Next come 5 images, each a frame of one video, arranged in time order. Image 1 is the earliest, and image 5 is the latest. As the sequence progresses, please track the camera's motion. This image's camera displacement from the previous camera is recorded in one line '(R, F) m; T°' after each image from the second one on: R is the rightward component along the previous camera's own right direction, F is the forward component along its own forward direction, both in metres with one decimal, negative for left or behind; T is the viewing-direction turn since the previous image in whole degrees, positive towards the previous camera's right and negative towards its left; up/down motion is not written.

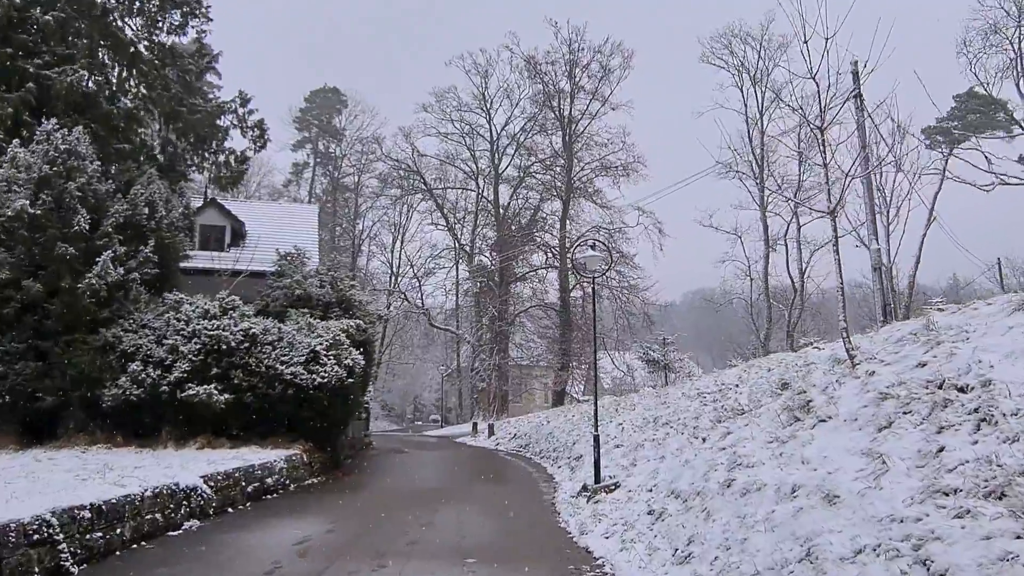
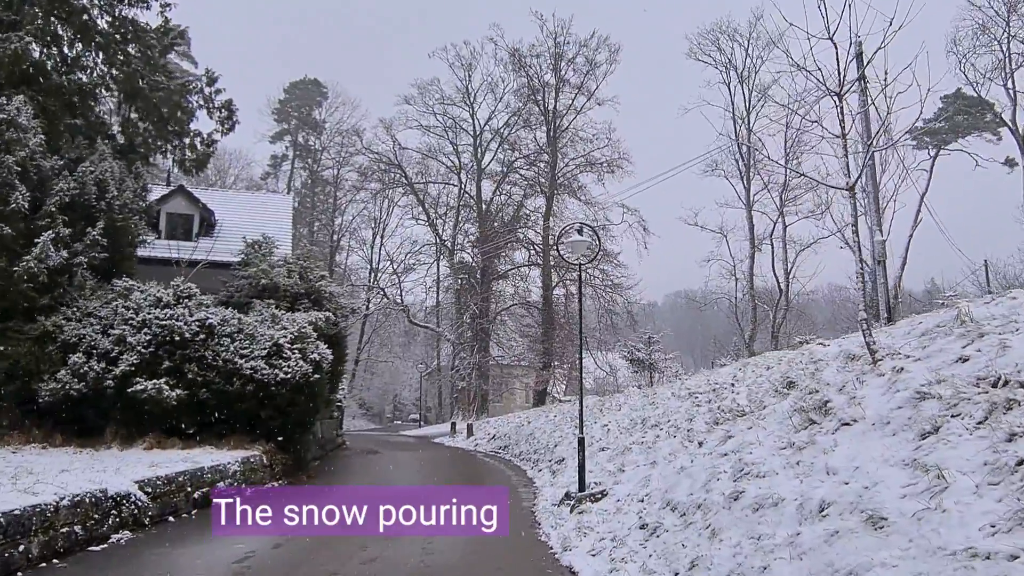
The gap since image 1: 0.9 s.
(+0.1, +1.0) m; +1°
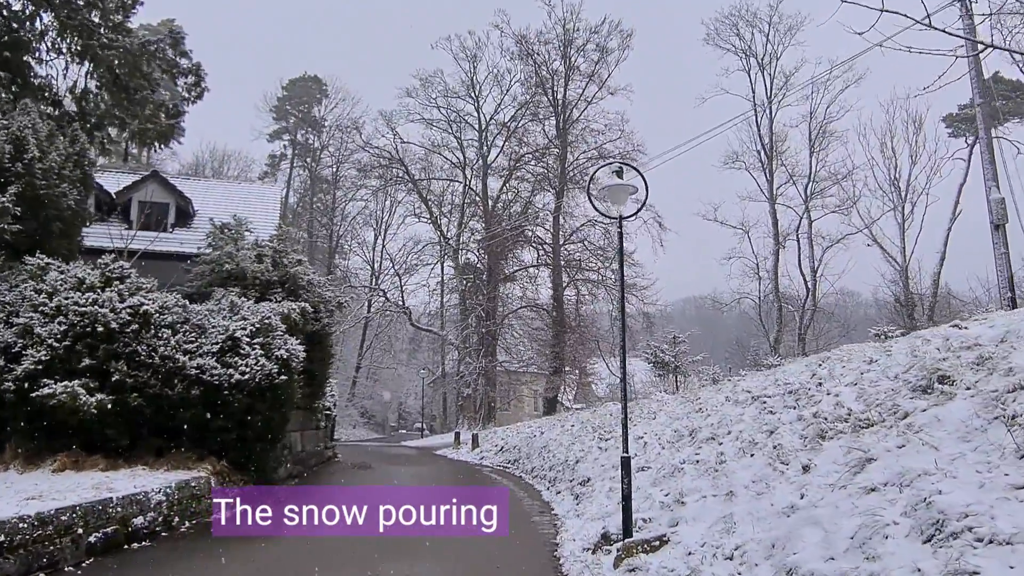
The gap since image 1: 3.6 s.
(-0.1, +2.9) m; -1°
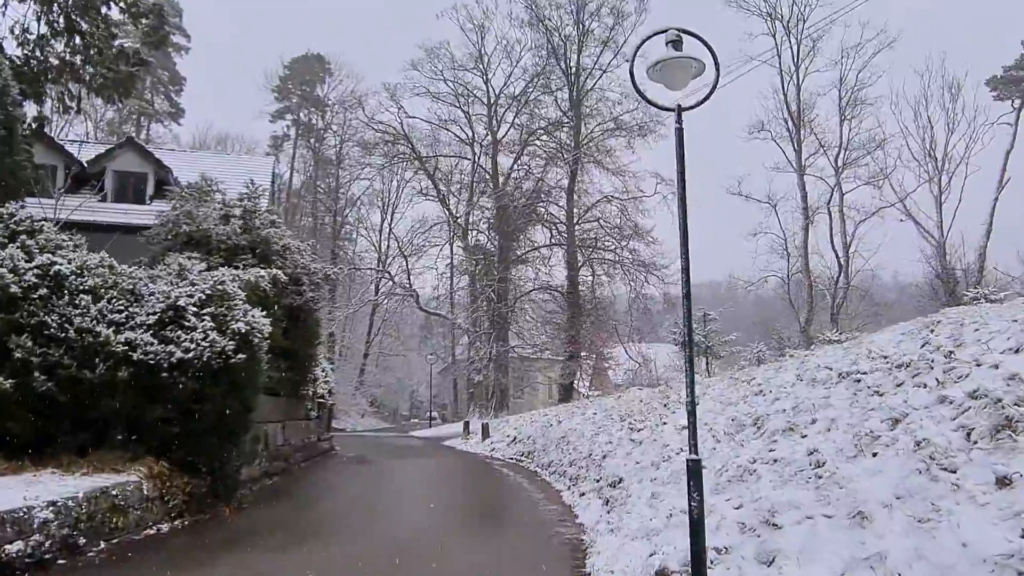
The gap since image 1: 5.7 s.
(0.0, +2.4) m; -1°
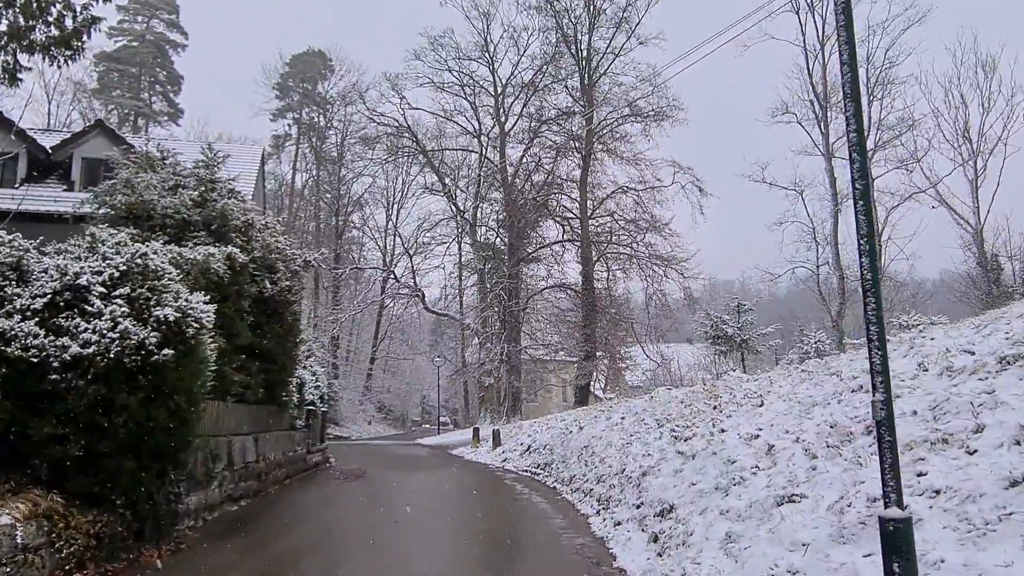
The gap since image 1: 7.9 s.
(0.0, +2.4) m; -1°
